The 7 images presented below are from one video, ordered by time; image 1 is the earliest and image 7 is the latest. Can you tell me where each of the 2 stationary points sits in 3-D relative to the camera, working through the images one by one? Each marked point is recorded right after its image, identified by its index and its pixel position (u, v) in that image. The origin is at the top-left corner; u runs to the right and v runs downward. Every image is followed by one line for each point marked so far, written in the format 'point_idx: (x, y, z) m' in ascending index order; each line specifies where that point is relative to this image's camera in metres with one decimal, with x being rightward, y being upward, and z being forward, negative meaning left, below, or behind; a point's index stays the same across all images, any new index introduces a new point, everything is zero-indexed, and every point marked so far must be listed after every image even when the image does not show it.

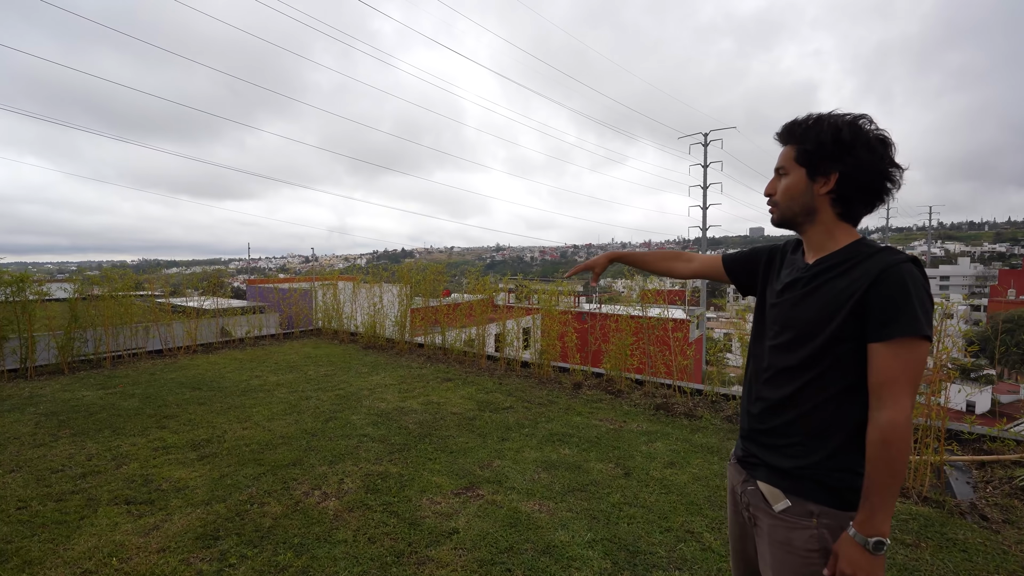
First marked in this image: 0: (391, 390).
0: (-1.2, -1.0, +4.6) m
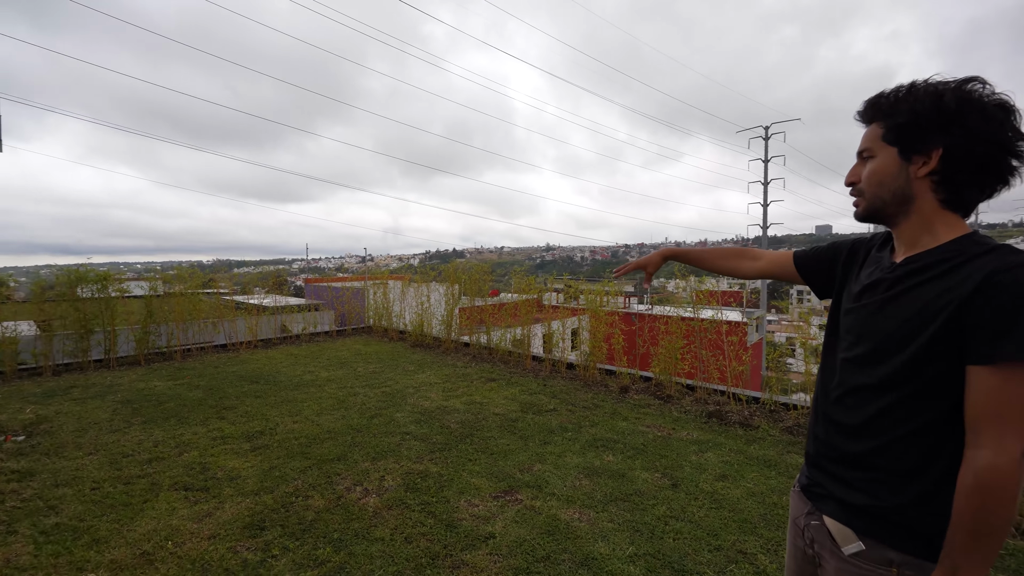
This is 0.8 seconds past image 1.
0: (-0.8, -1.0, +4.6) m
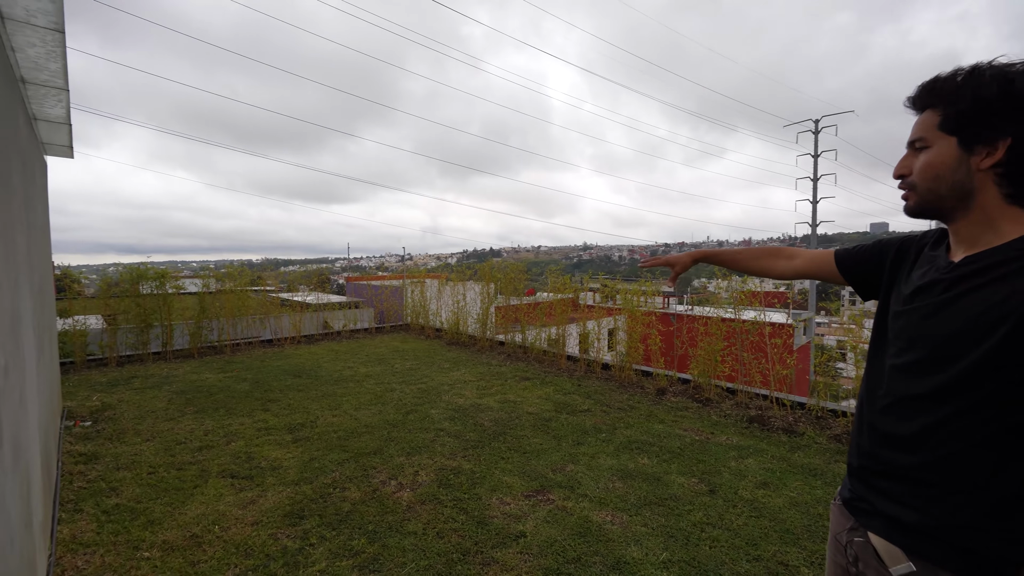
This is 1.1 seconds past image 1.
0: (-0.4, -1.0, +4.7) m
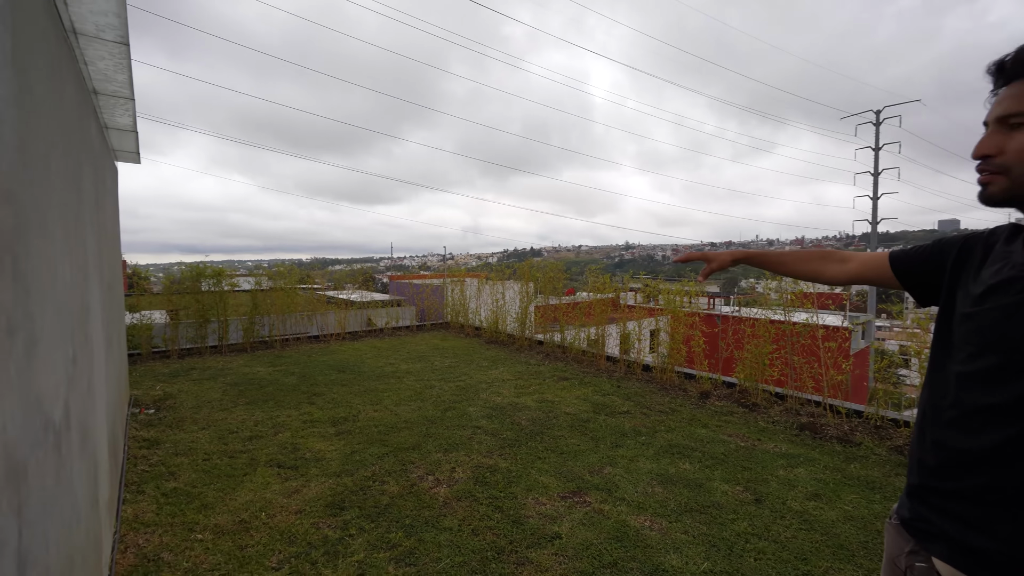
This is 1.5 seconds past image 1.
0: (0.0, -1.0, +4.7) m
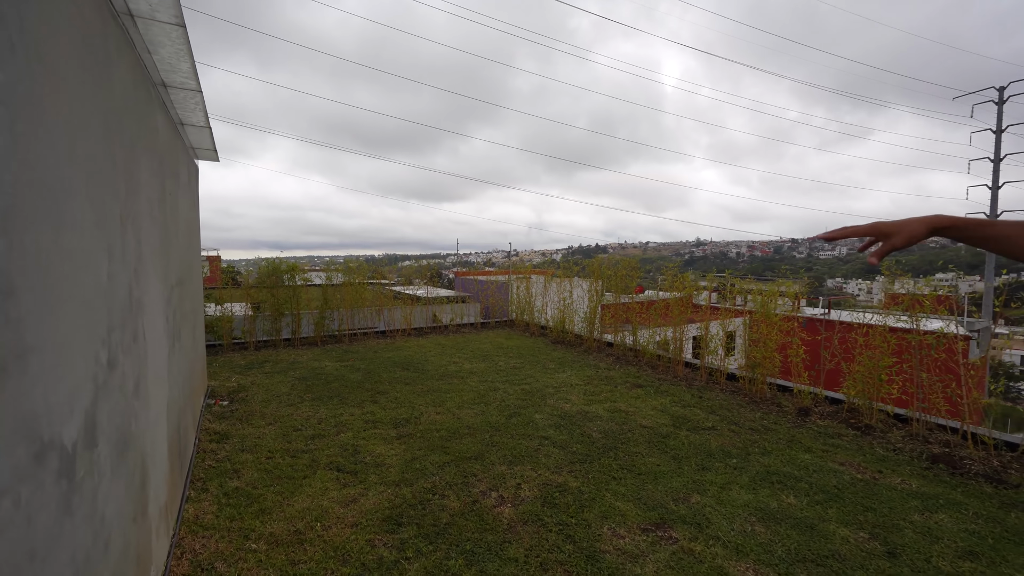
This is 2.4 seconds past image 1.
0: (+0.6, -0.9, +4.4) m
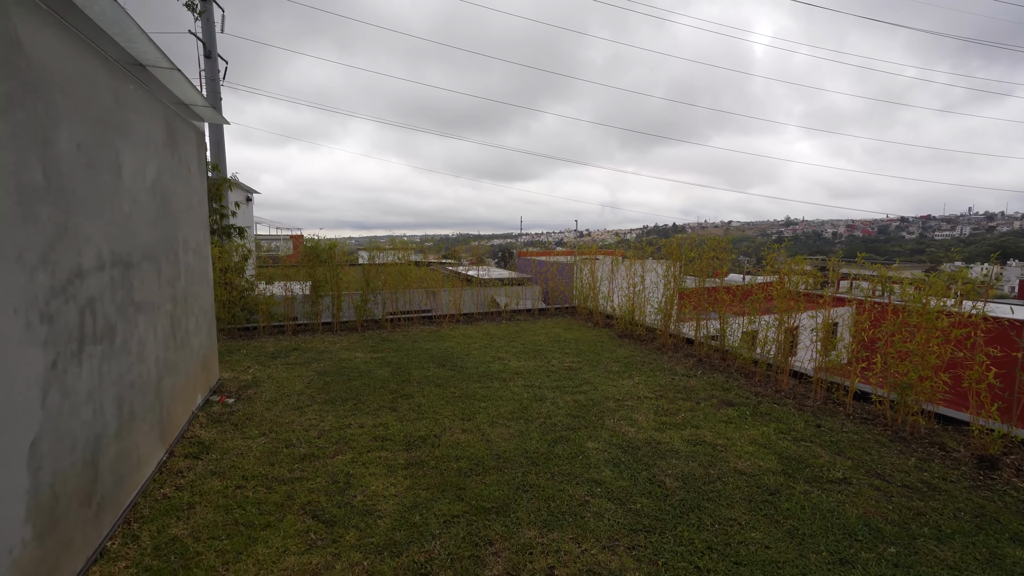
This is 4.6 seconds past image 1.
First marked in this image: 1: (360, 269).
0: (+1.0, -0.9, +3.4) m
1: (-2.1, +0.3, +6.6) m
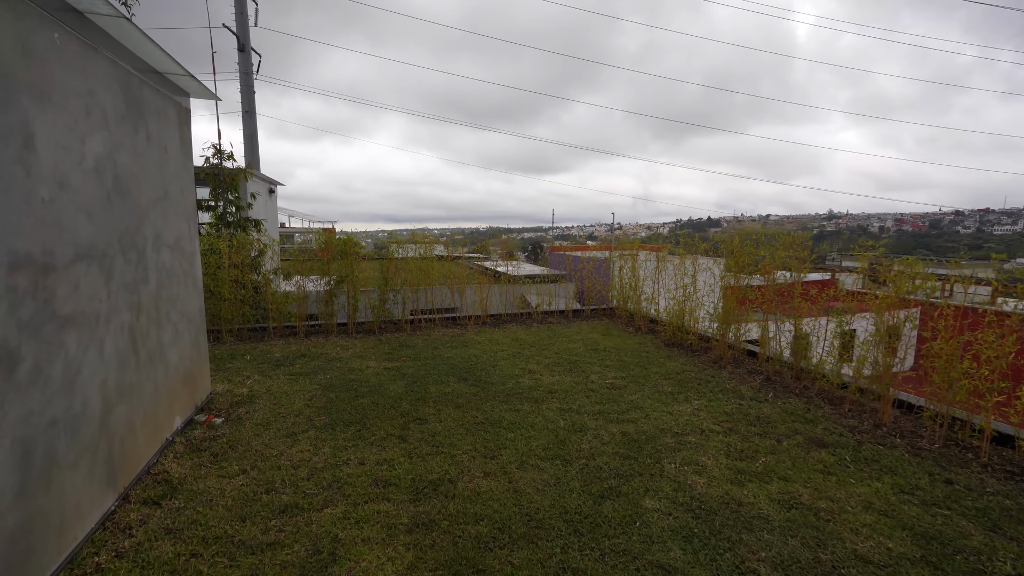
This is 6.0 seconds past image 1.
0: (+1.2, -0.9, +2.7) m
1: (-1.7, +0.3, +6.1) m
